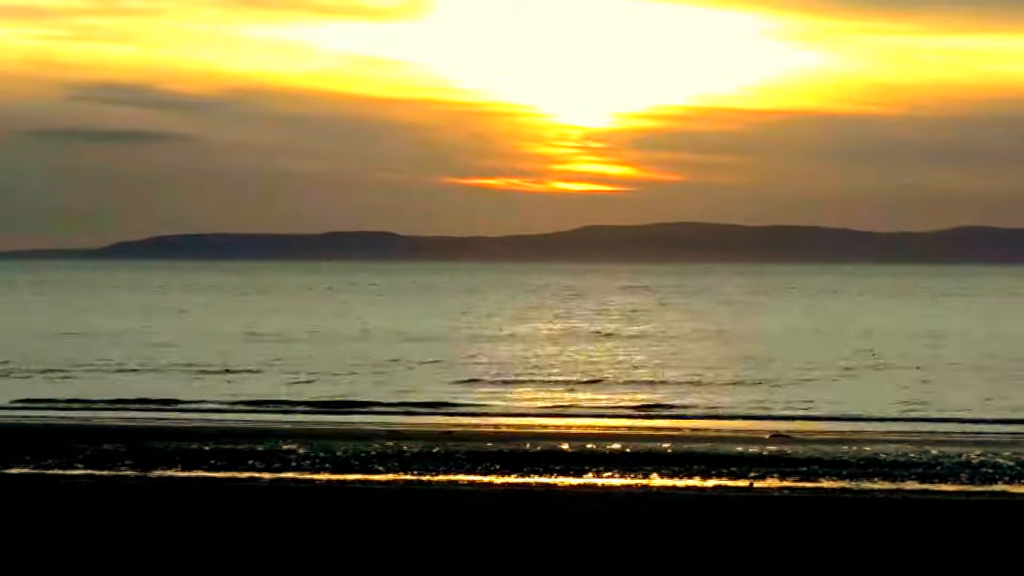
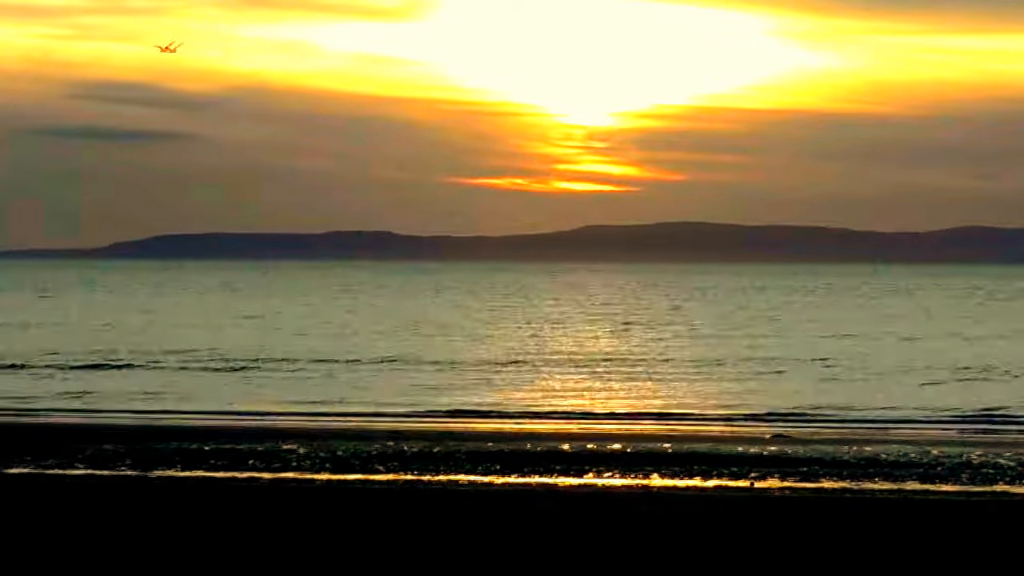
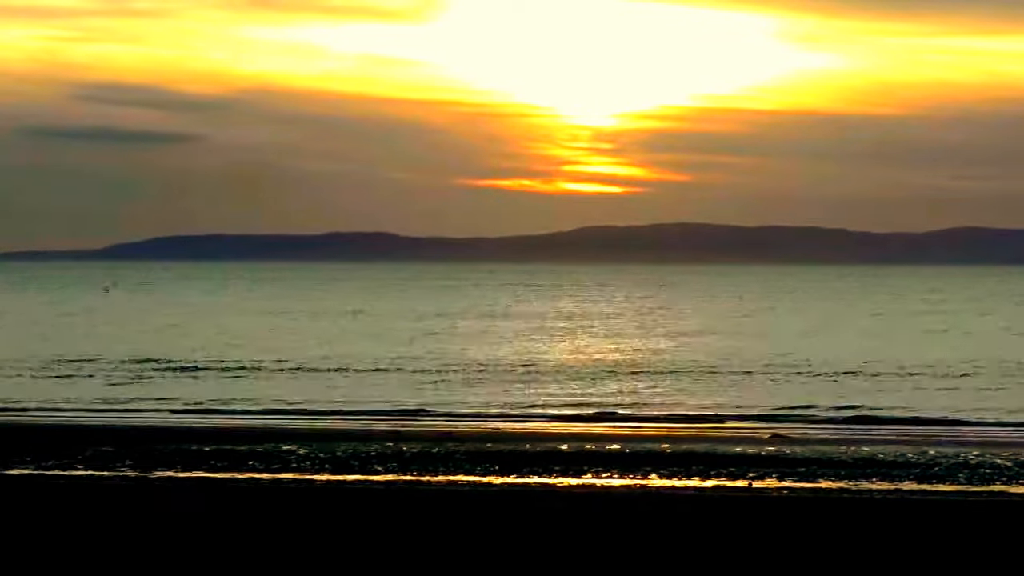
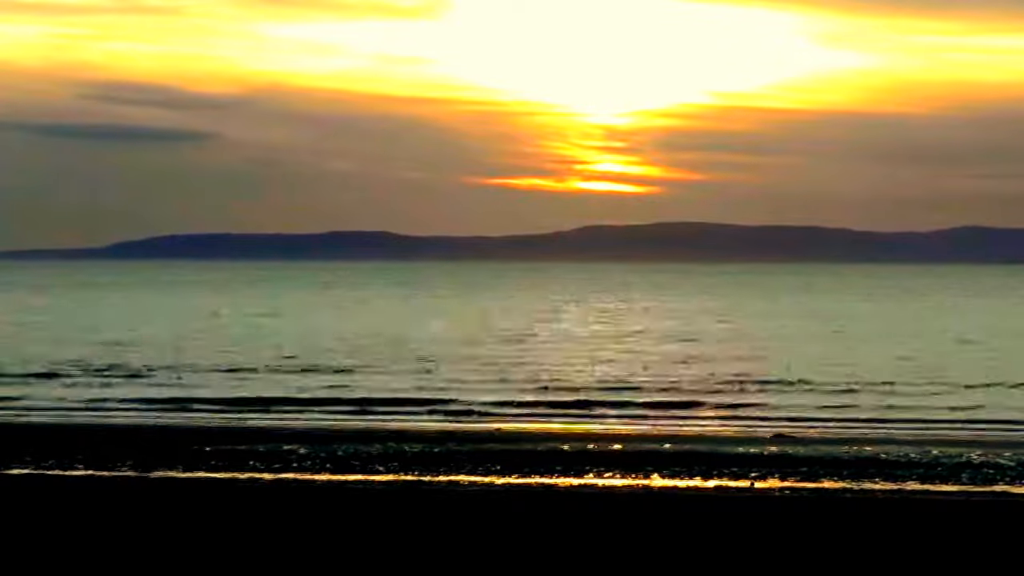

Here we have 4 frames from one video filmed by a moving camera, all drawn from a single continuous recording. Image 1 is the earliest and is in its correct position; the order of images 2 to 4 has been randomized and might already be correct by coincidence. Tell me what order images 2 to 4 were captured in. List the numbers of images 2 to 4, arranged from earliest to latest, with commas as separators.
2, 3, 4
